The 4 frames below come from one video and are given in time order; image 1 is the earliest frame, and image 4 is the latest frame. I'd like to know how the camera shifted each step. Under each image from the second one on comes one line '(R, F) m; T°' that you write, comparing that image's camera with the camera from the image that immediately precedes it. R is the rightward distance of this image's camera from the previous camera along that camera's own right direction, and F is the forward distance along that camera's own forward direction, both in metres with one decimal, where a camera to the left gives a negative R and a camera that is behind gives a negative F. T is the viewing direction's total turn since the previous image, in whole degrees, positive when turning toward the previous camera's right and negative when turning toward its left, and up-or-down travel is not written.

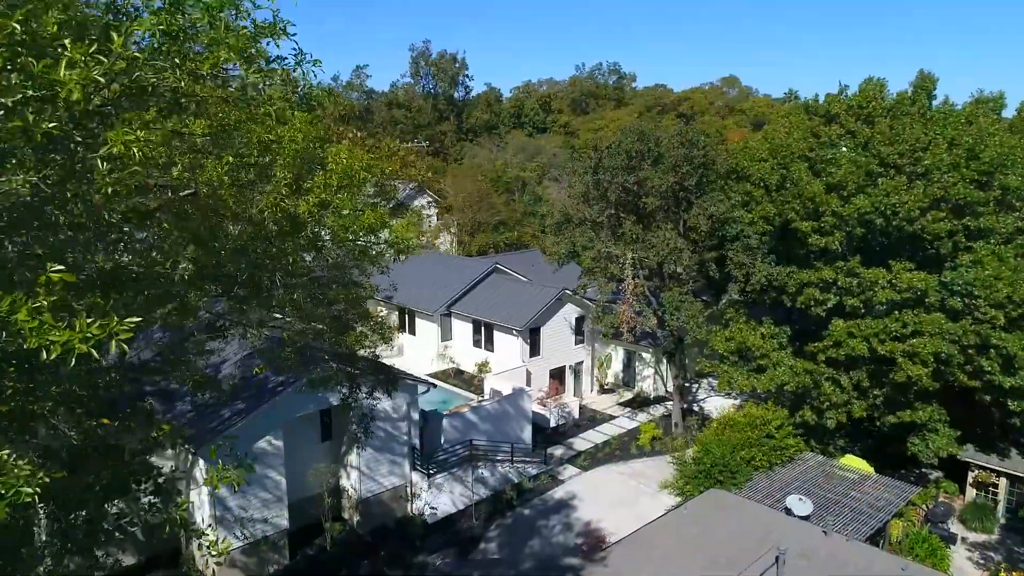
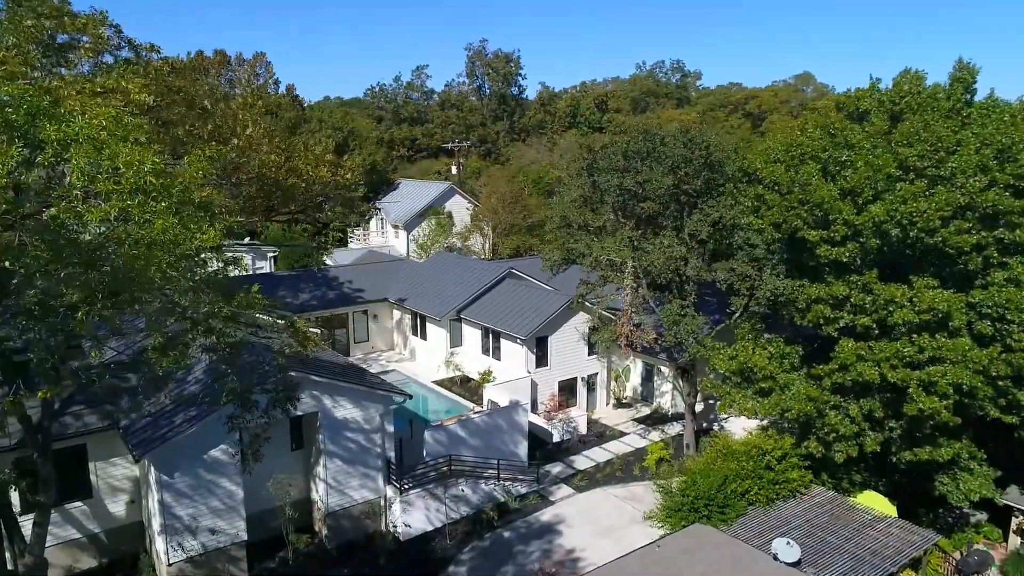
(+2.0, +1.1) m; -6°
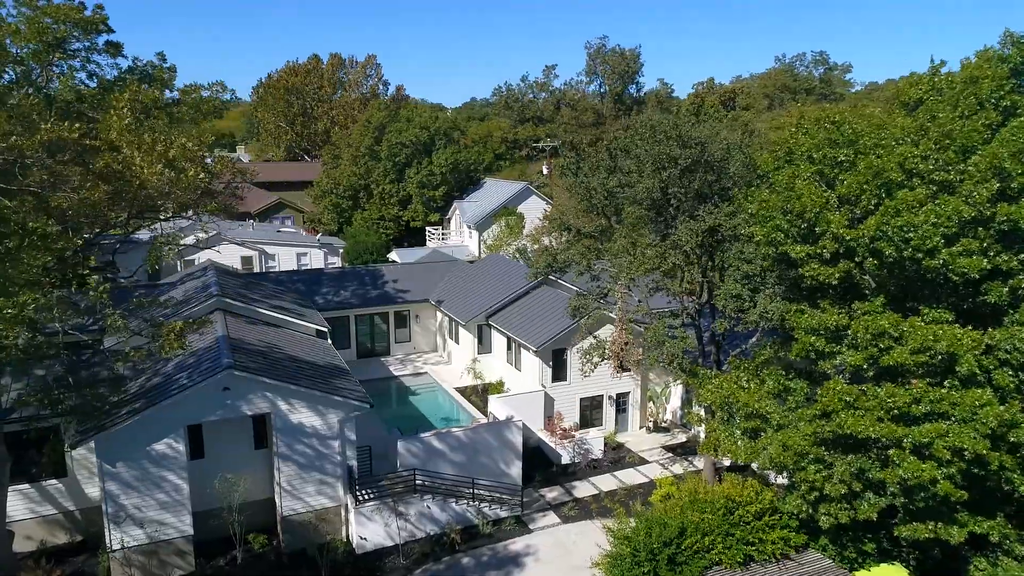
(+3.9, +1.6) m; -12°
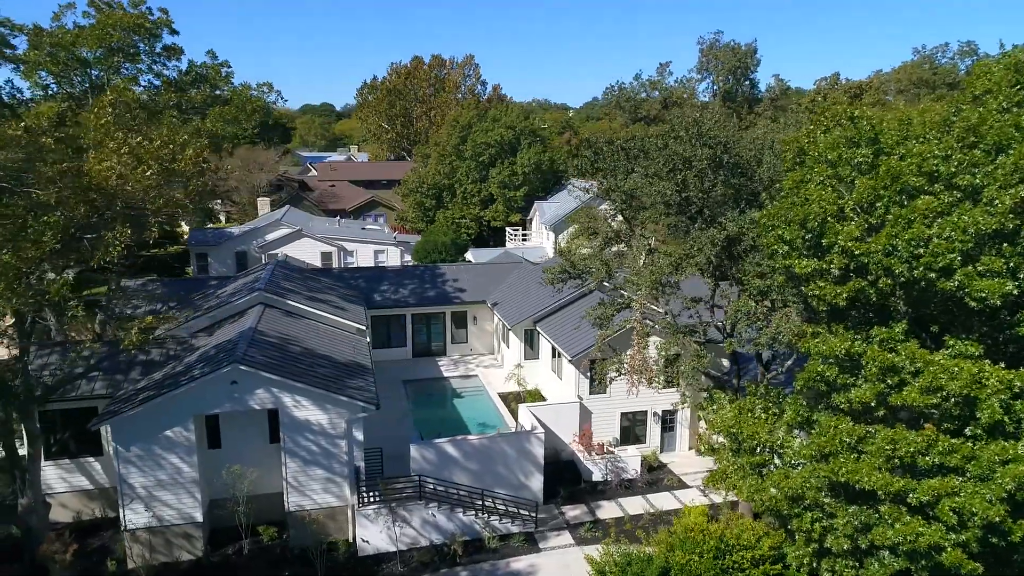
(+2.4, +0.9) m; -10°
